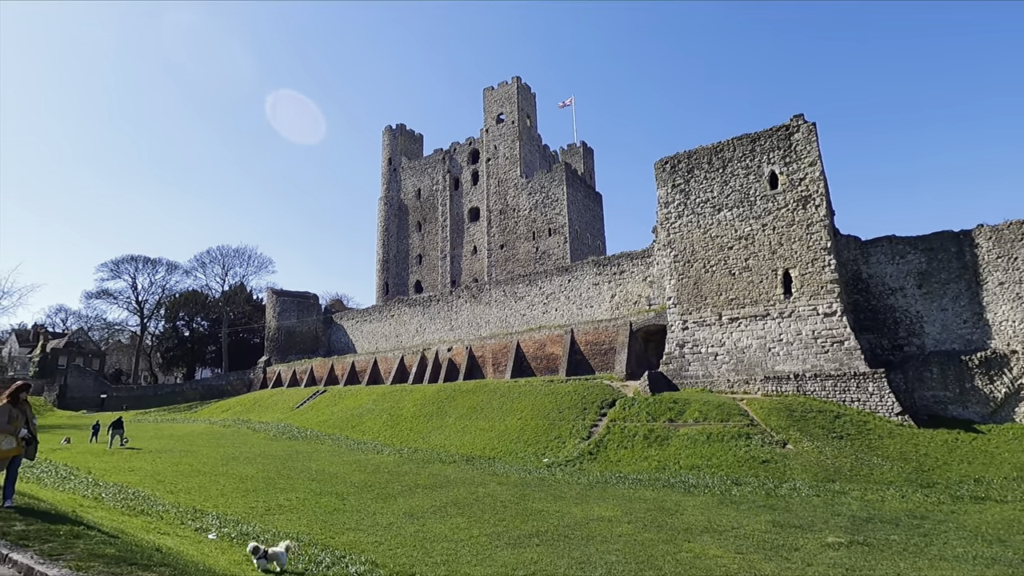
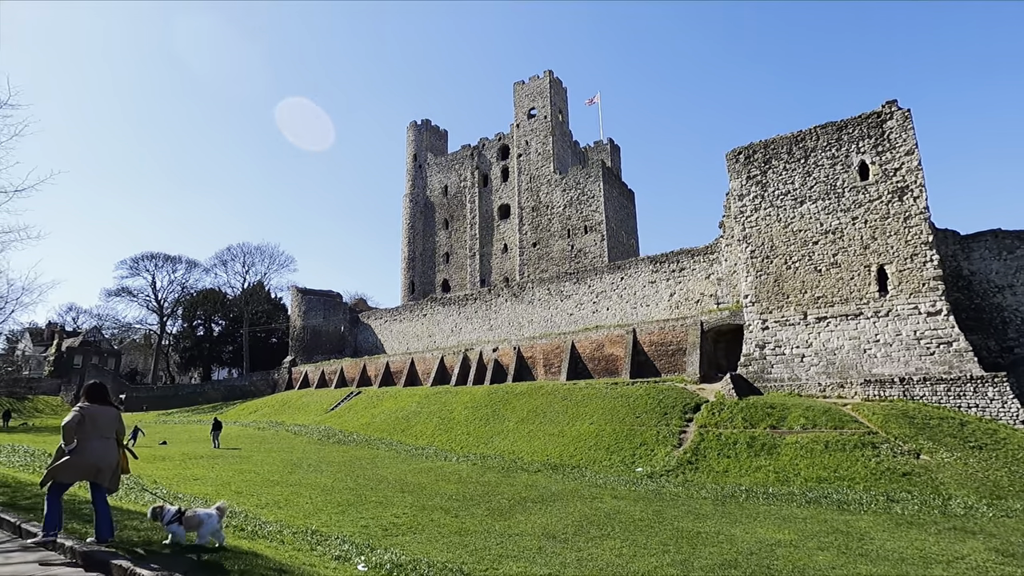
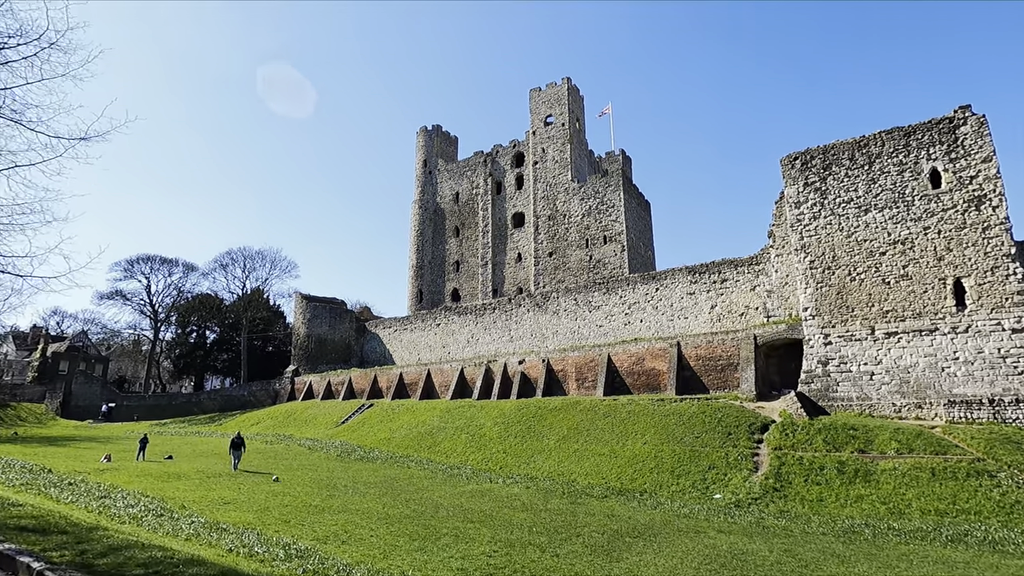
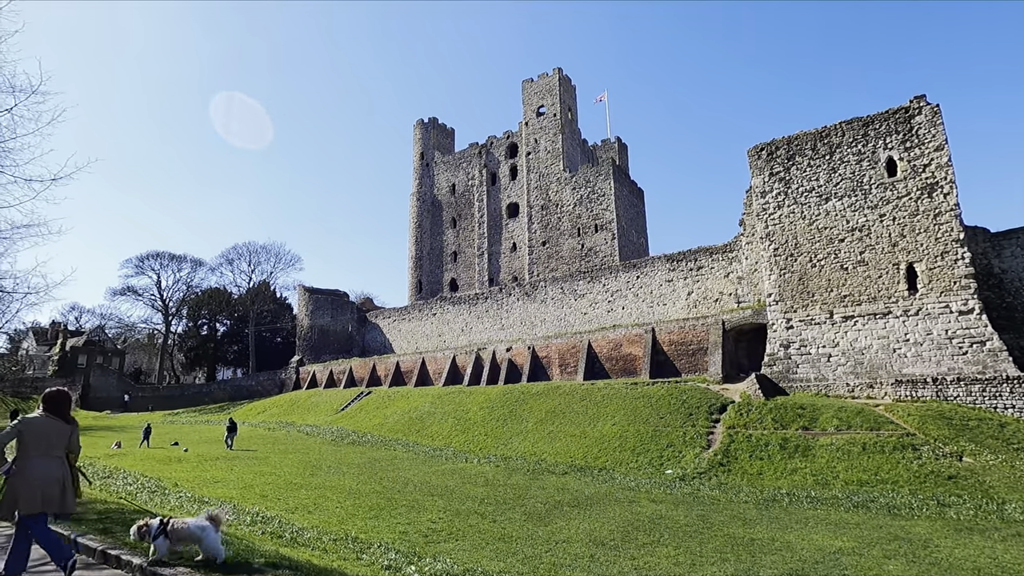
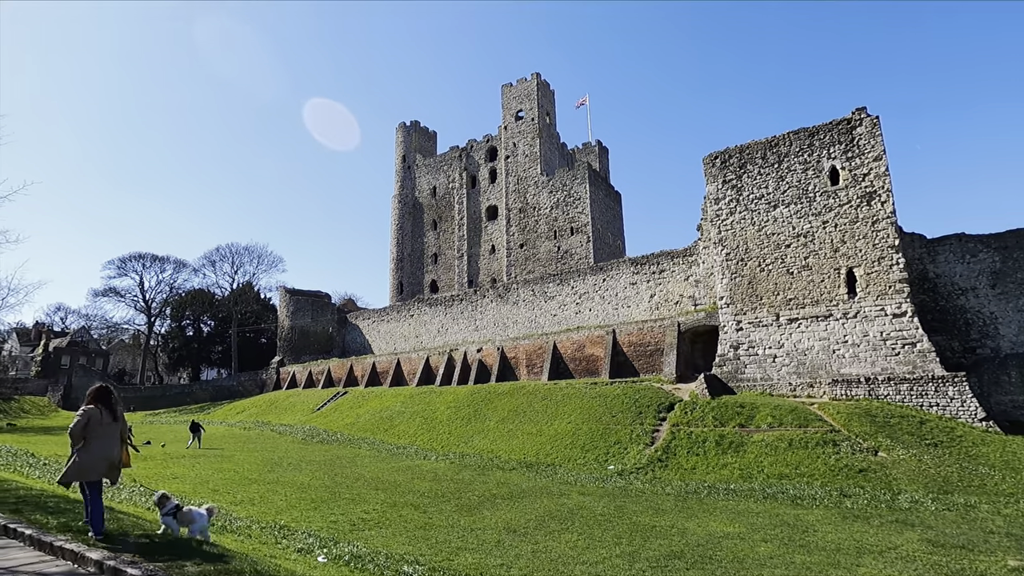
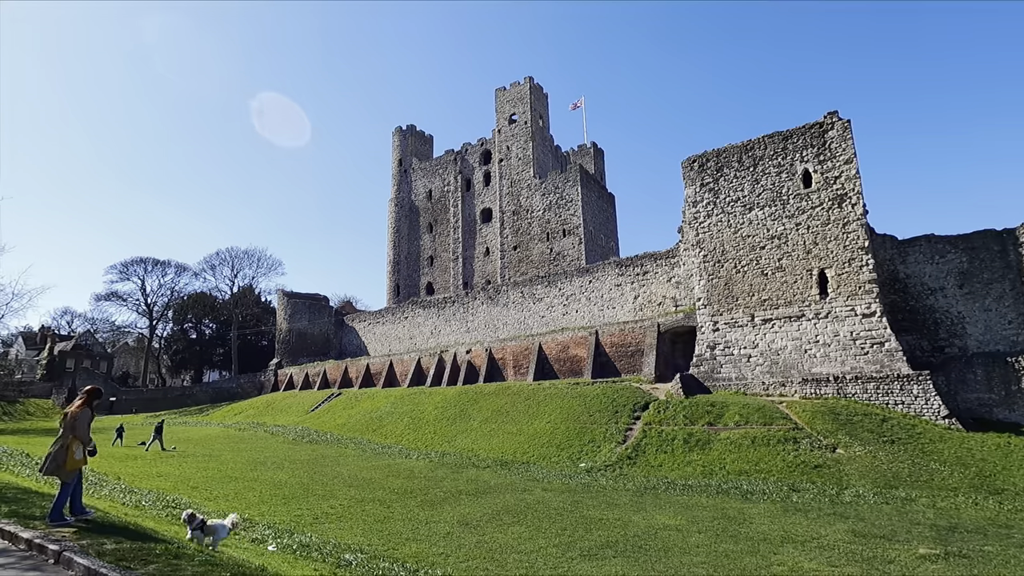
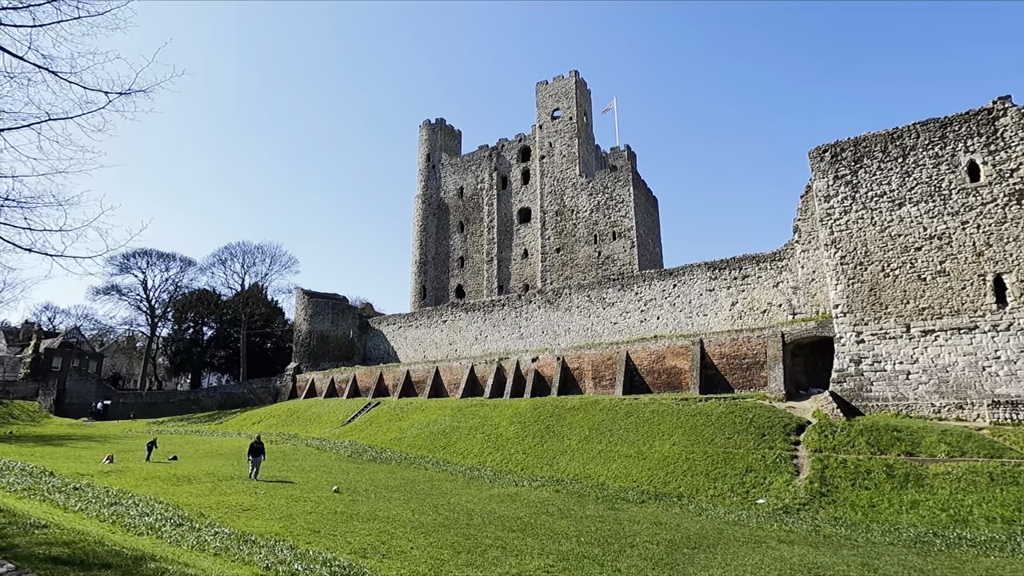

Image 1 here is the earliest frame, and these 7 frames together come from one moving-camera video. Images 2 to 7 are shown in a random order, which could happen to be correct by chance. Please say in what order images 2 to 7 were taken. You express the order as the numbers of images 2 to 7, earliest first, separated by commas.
6, 5, 2, 4, 3, 7
